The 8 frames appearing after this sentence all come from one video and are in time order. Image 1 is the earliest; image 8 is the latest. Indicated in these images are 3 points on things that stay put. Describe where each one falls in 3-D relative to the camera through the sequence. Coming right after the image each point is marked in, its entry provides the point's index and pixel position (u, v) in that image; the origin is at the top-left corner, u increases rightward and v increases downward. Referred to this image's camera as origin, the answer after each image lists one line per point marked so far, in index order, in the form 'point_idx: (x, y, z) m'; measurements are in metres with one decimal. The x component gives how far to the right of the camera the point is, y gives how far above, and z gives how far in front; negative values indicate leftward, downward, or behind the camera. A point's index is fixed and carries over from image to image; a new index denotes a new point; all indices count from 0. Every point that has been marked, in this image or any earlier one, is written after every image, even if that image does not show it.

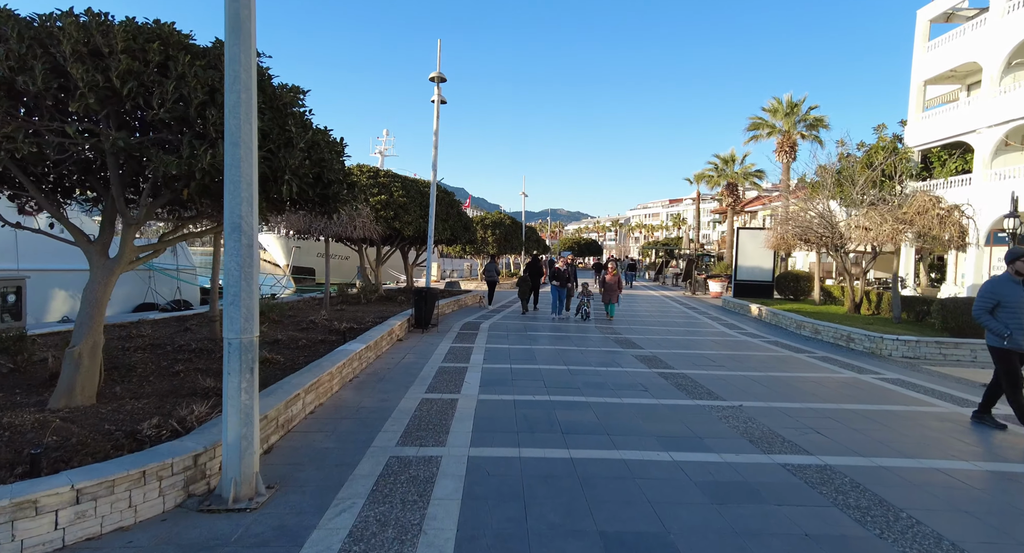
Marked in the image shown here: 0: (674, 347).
0: (+2.9, -1.2, +9.9) m
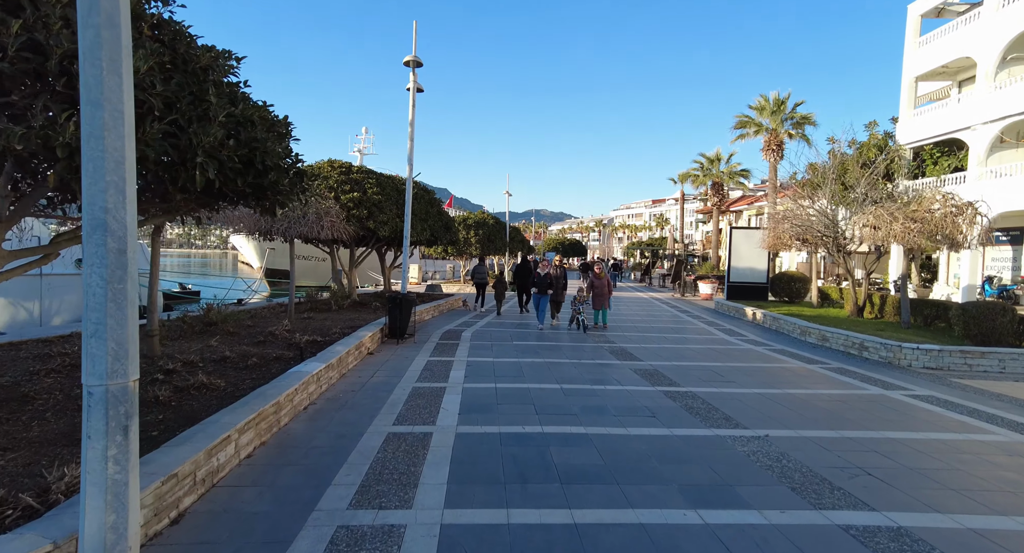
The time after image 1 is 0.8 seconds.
0: (+2.6, -1.3, +9.0) m
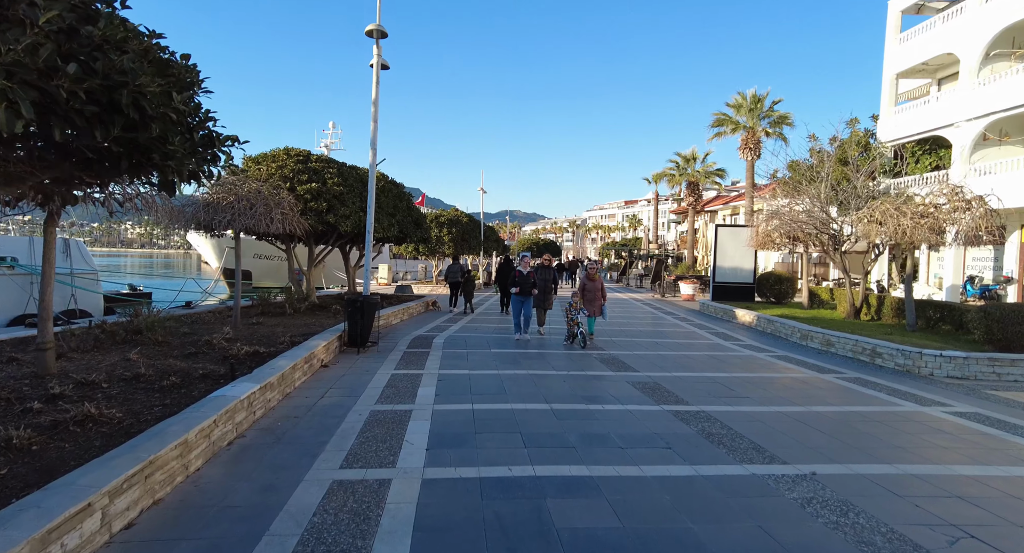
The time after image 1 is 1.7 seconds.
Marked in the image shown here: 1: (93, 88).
0: (+2.3, -1.3, +8.1) m
1: (-1.9, +0.8, +2.6) m
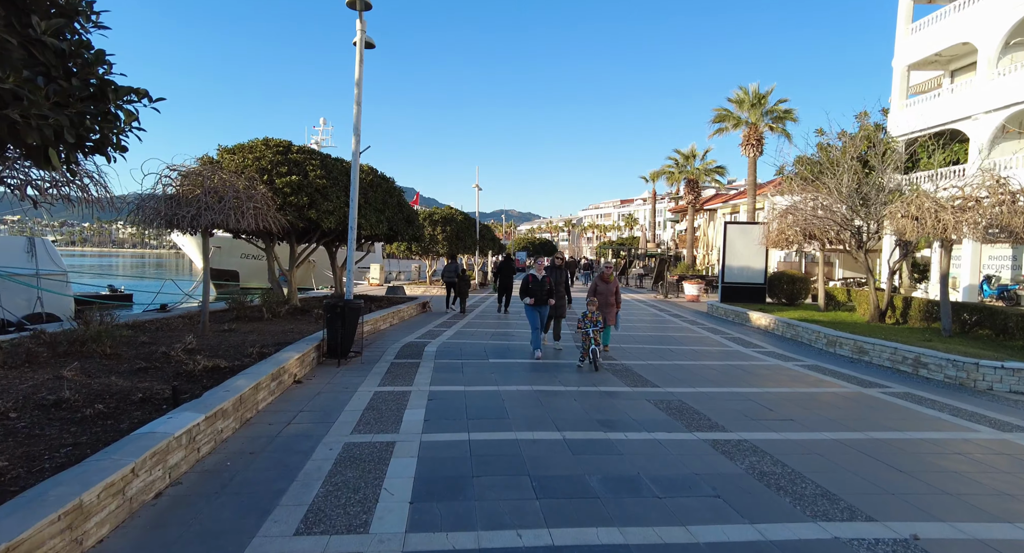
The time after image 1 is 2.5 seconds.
0: (+2.3, -1.3, +7.1) m
1: (-1.8, +0.8, +1.6) m
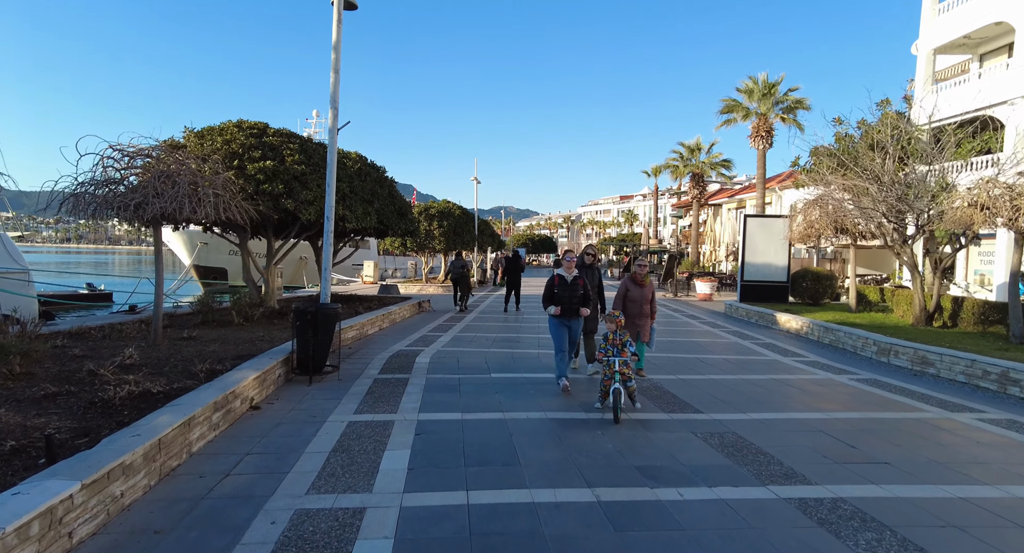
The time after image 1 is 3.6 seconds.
0: (+2.4, -1.3, +5.9) m
1: (-1.7, +0.8, +0.4) m
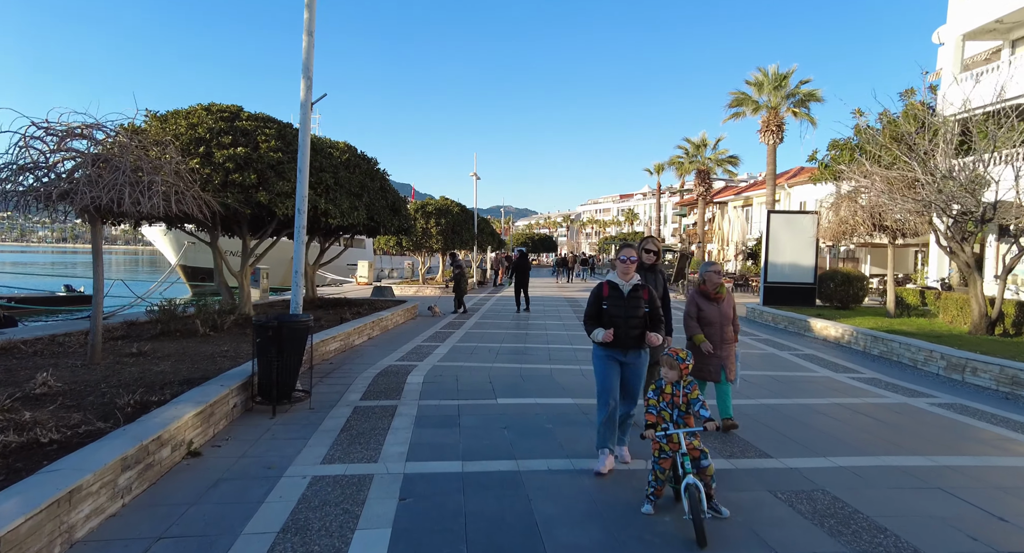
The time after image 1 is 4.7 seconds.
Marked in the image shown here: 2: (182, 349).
0: (+2.5, -1.3, +4.8) m
1: (-1.6, +0.7, -0.8) m
2: (-4.0, -0.9, +6.7) m
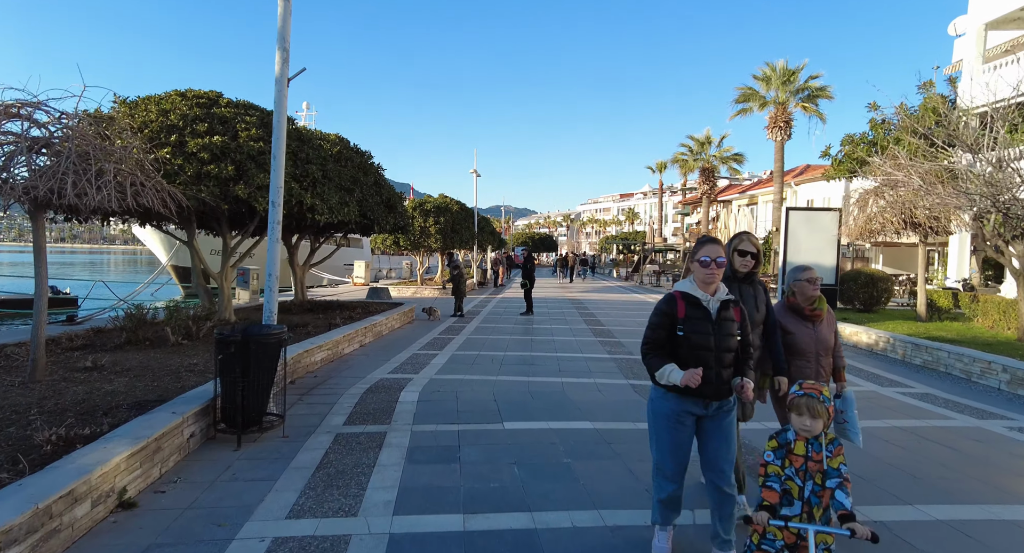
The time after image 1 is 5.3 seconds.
0: (+2.6, -1.4, +4.0) m
1: (-1.5, +0.7, -1.6) m
2: (-3.9, -0.9, +5.9) m
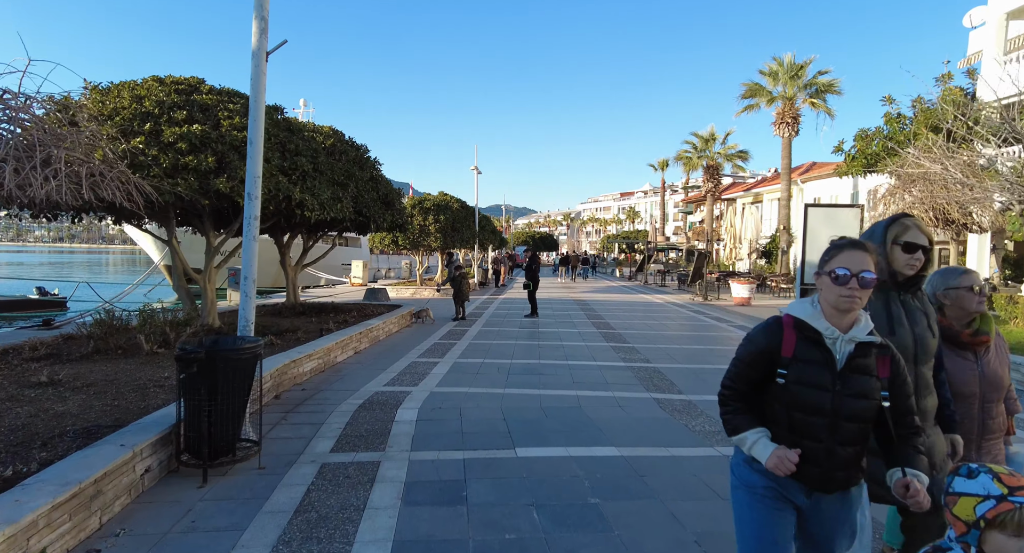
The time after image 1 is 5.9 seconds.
0: (+2.7, -1.4, +3.3) m
1: (-1.4, +0.7, -2.3) m
2: (-3.8, -0.9, +5.3) m
